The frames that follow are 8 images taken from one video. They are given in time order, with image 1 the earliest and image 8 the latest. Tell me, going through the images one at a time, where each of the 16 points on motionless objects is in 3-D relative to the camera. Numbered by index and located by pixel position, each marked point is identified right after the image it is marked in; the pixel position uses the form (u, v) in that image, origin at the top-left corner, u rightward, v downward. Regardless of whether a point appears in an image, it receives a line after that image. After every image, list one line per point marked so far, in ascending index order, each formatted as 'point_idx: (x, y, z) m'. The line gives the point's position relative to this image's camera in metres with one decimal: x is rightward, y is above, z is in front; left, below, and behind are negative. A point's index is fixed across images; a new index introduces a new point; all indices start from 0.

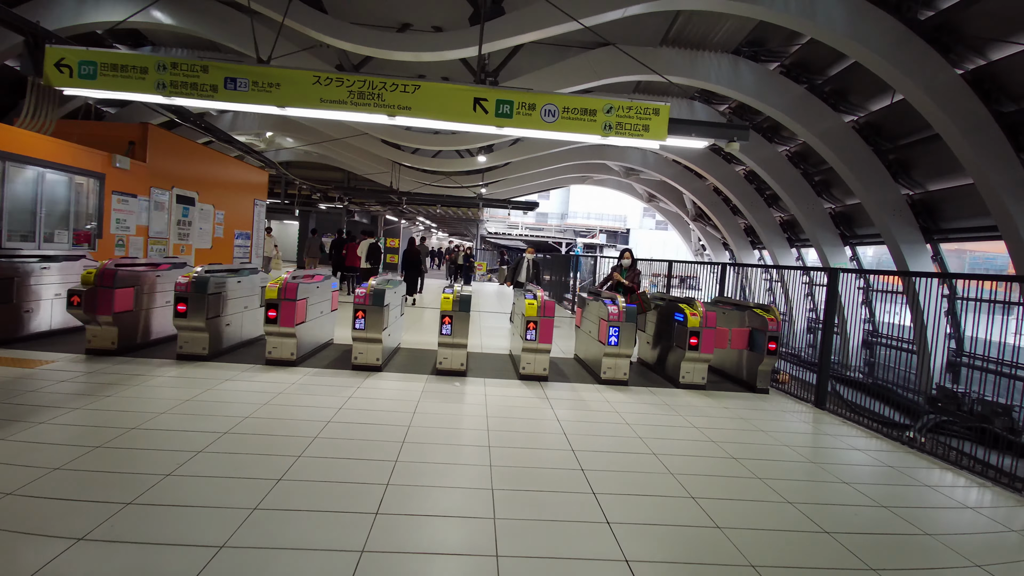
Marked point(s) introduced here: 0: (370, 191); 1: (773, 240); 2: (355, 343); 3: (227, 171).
0: (-4.1, +2.8, +13.3) m
1: (+6.7, +1.2, +11.8) m
2: (-1.4, -0.5, +4.2) m
3: (-4.8, +2.0, +7.8) m
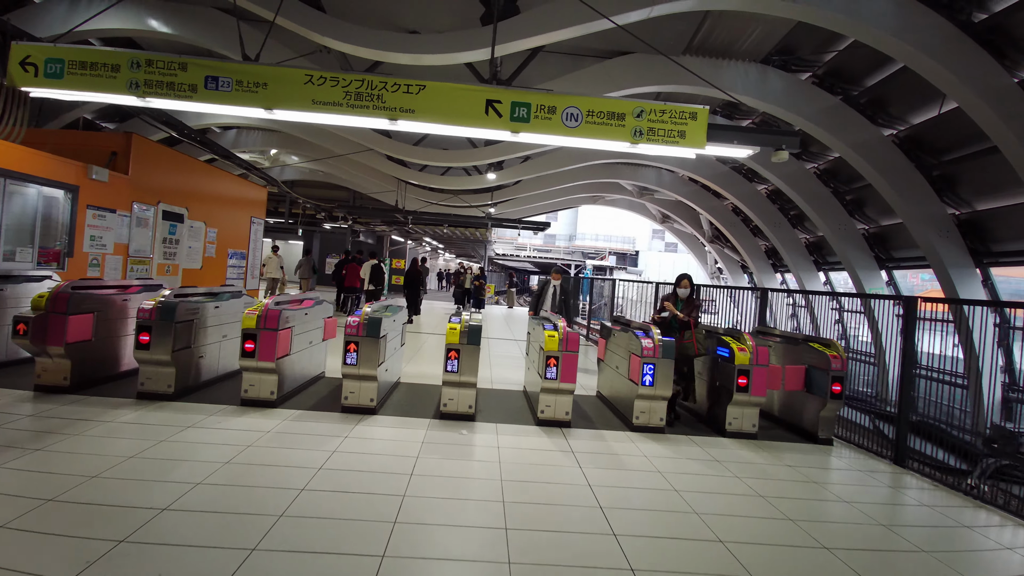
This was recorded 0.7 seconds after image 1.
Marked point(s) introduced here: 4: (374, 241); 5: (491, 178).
0: (-3.8, +2.2, +12.9) m
1: (+6.9, +0.6, +11.2) m
2: (-1.3, -0.7, +3.6) m
3: (-4.6, +1.6, +7.4) m
4: (-5.8, +2.0, +19.7) m
5: (-0.5, +2.6, +11.1) m
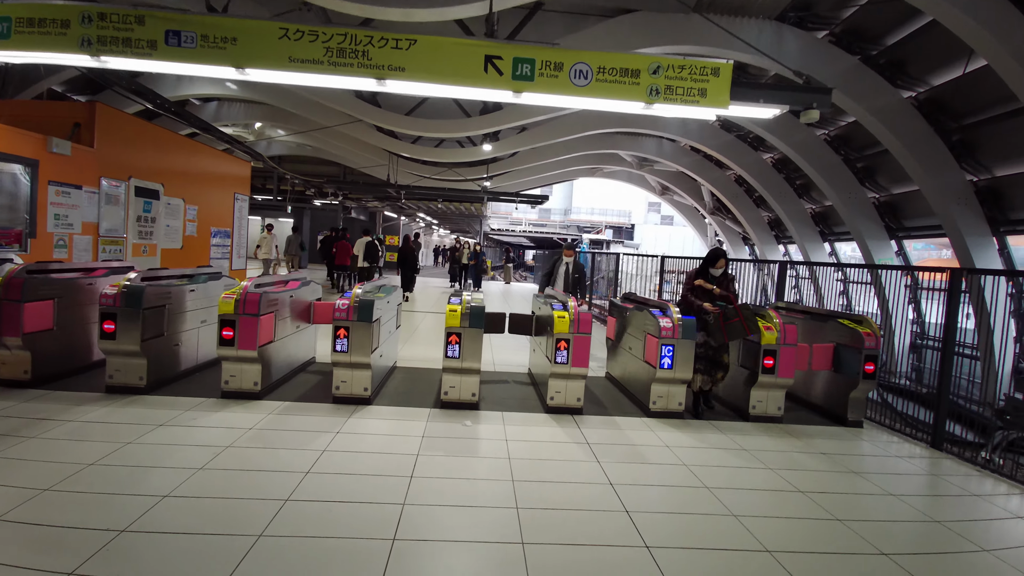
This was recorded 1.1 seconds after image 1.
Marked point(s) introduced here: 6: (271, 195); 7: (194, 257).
0: (-3.9, +2.7, +12.4) m
1: (+6.9, +1.3, +10.9) m
2: (-1.2, -0.6, +3.3) m
3: (-4.6, +1.9, +6.9) m
4: (-6.0, +2.9, +19.2) m
5: (-0.6, +3.1, +10.6) m
6: (-8.3, +3.2, +16.0) m
7: (-4.7, +0.5, +6.9) m
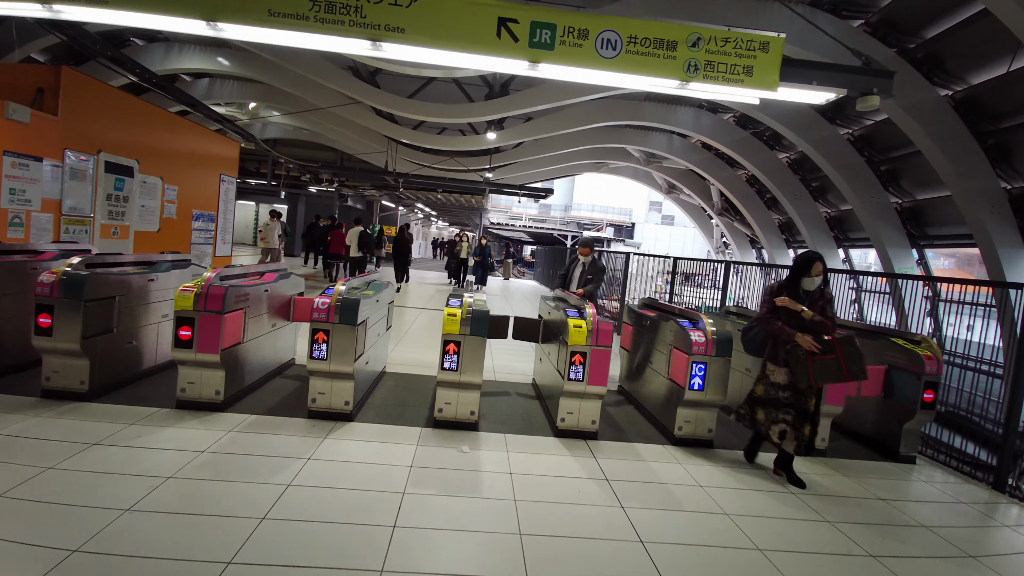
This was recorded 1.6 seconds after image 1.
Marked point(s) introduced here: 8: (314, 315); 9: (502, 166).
0: (-3.8, +3.0, +11.9) m
1: (+6.9, +1.1, +10.5) m
2: (-1.2, -0.6, +2.8) m
3: (-4.5, +2.1, +6.4) m
4: (-6.0, +3.3, +18.7) m
5: (-0.5, +3.2, +10.1) m
6: (-8.2, +3.6, +15.5) m
7: (-4.7, +0.6, +6.4) m
8: (-1.2, -0.2, +2.7) m
9: (-0.3, +3.6, +13.6) m
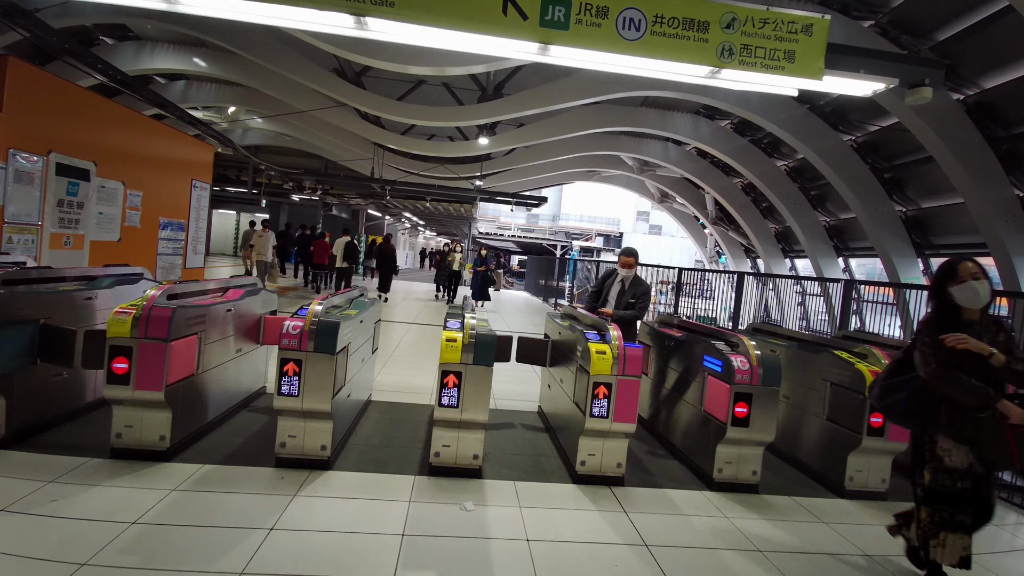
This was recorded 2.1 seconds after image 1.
0: (-4.0, +2.7, +11.4) m
1: (+6.7, +0.9, +10.2) m
2: (-1.1, -0.7, +2.3) m
3: (-4.6, +1.9, +5.9) m
4: (-6.4, +2.8, +18.1) m
5: (-0.6, +3.0, +9.7) m
6: (-8.5, +3.2, +14.9) m
7: (-4.7, +0.5, +5.8) m
8: (-1.1, -0.3, +2.2) m
9: (-0.6, +3.2, +13.2) m
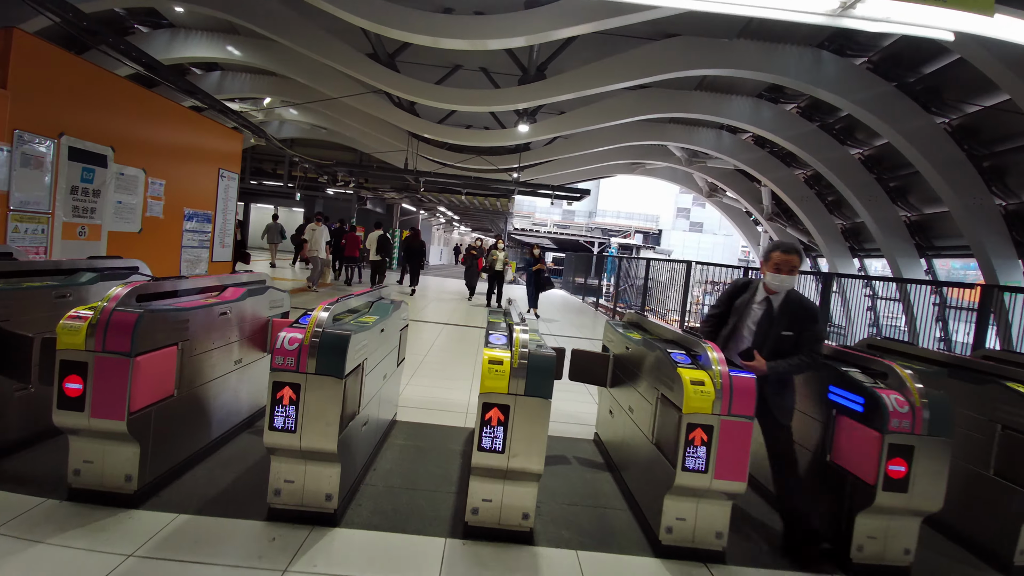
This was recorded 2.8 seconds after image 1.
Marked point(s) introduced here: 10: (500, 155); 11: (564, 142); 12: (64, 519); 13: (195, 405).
0: (-3.1, +2.8, +11.0) m
1: (+7.5, +0.8, +9.1) m
2: (-0.9, -0.7, +1.8) m
3: (-4.1, +1.9, +5.5) m
4: (-4.9, +3.0, +17.9) m
5: (+0.2, +3.0, +9.1) m
6: (-7.3, +3.4, +14.8) m
7: (-4.2, +0.5, +5.5) m
8: (-0.9, -0.3, +1.7) m
9: (+0.5, +3.3, +12.6) m
10: (-0.3, +3.6, +12.6) m
11: (+1.2, +3.4, +11.0) m
12: (-1.6, -0.8, +1.7) m
13: (-1.5, -0.5, +2.2) m
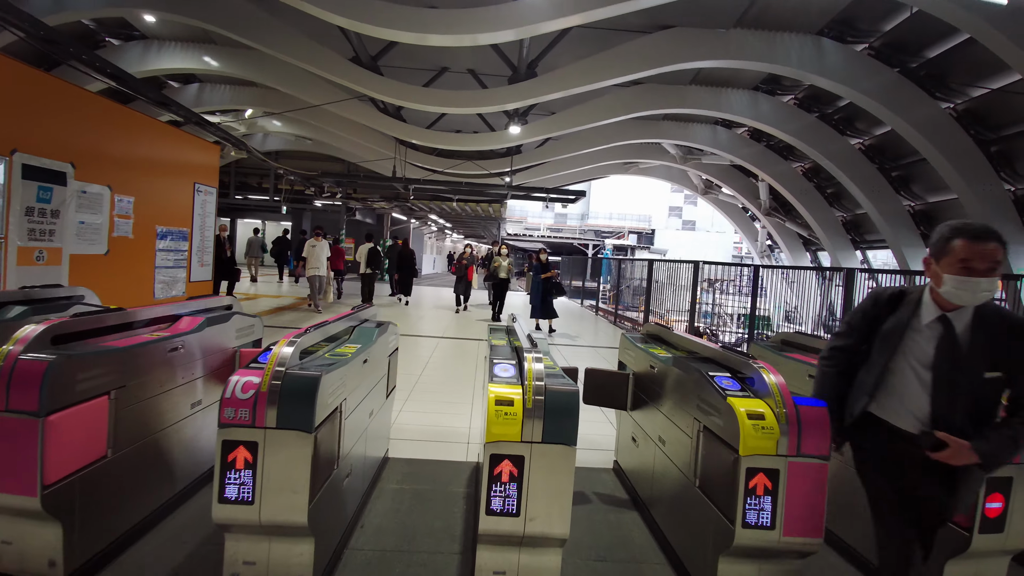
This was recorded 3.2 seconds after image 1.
0: (-3.3, +2.5, +10.7) m
1: (+7.4, +1.0, +8.9) m
2: (-0.8, -0.8, +1.4) m
3: (-4.2, +1.7, +5.2) m
4: (-5.2, +2.6, +17.5) m
5: (0.0, +2.9, +8.8) m
6: (-7.6, +2.9, +14.4) m
7: (-4.2, +0.2, +5.2) m
8: (-0.8, -0.4, +1.3) m
9: (+0.3, +3.1, +12.3) m
10: (-0.6, +3.4, +12.3) m
11: (+1.0, +3.3, +10.7) m
12: (-1.6, -1.0, +1.3) m
13: (-1.4, -0.7, +1.8) m
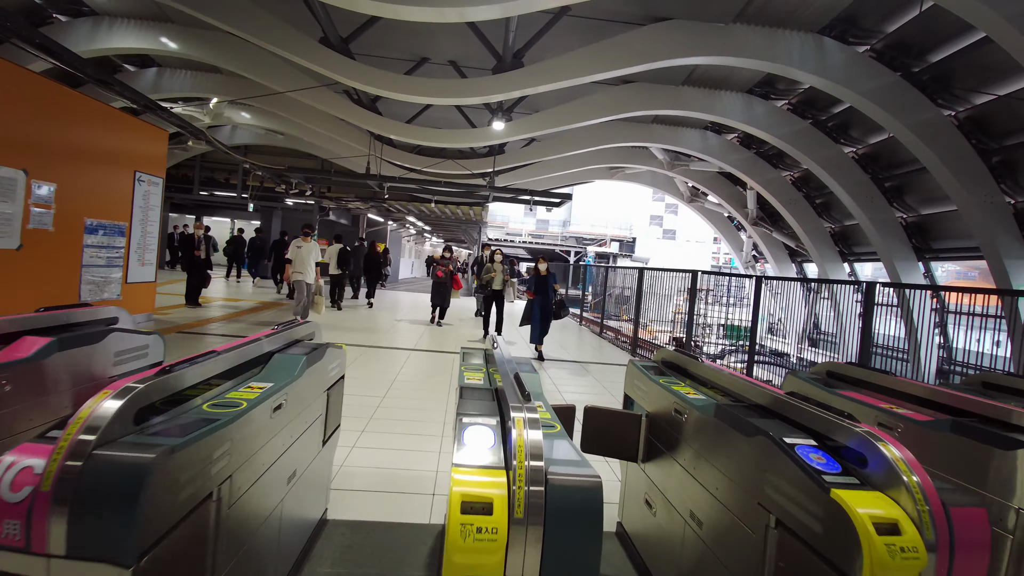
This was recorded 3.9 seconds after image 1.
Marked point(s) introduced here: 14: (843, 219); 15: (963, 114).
0: (-3.7, +2.4, +10.0) m
1: (+7.1, +0.7, +8.6) m
2: (-0.9, -0.8, +0.8) m
3: (-4.3, +1.7, +4.5) m
4: (-5.9, +2.4, +16.8) m
5: (-0.3, +2.8, +8.2) m
6: (-8.1, +2.8, +13.6) m
7: (-4.4, +0.2, +4.4) m
8: (-0.9, -0.4, +0.8) m
9: (-0.2, +3.0, +11.7) m
10: (-1.0, +3.2, +11.7) m
11: (+0.6, +3.1, +10.2) m
12: (-1.6, -1.0, +0.7) m
13: (-1.5, -0.7, +1.2) m
14: (+7.3, +1.5, +10.3) m
15: (+6.5, +2.5, +6.8) m
